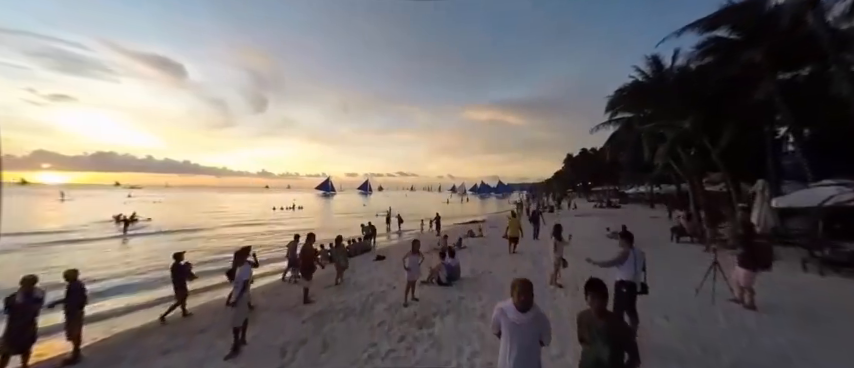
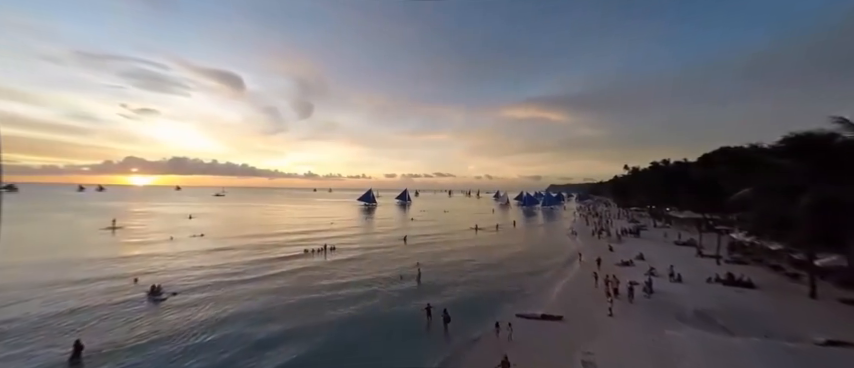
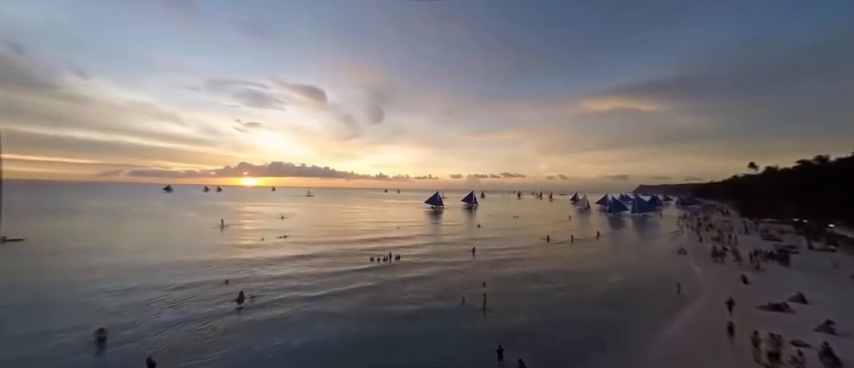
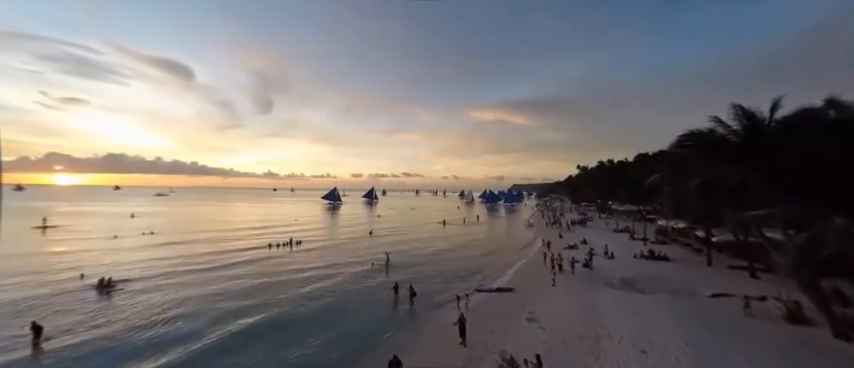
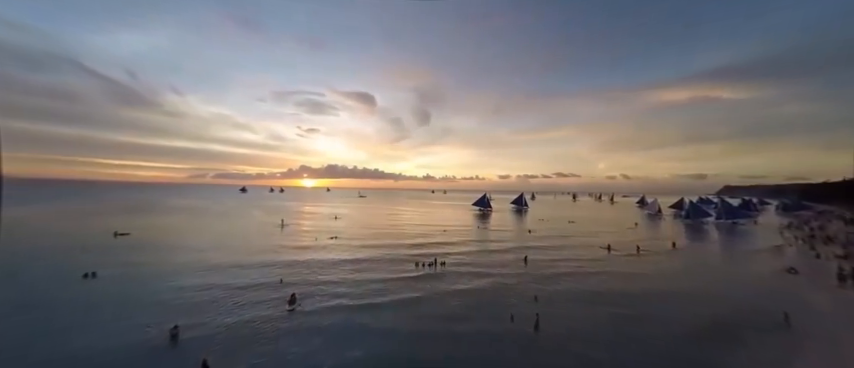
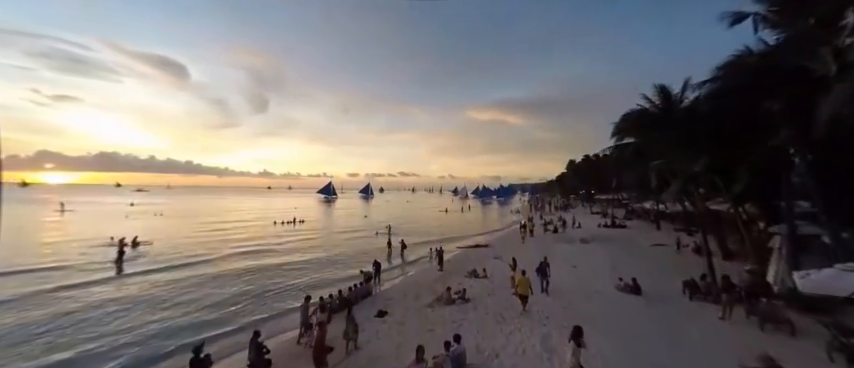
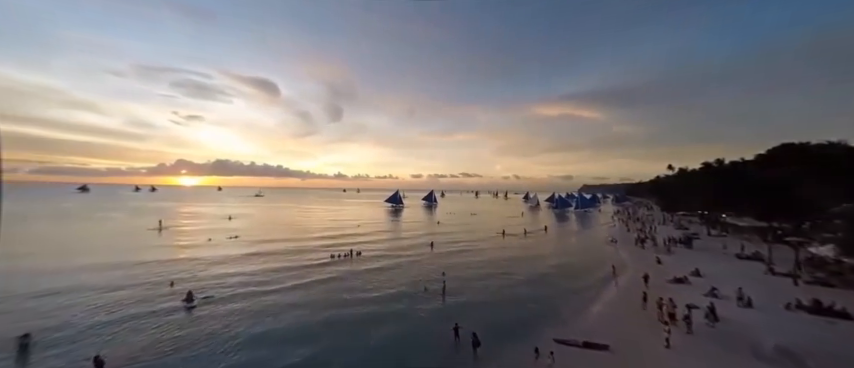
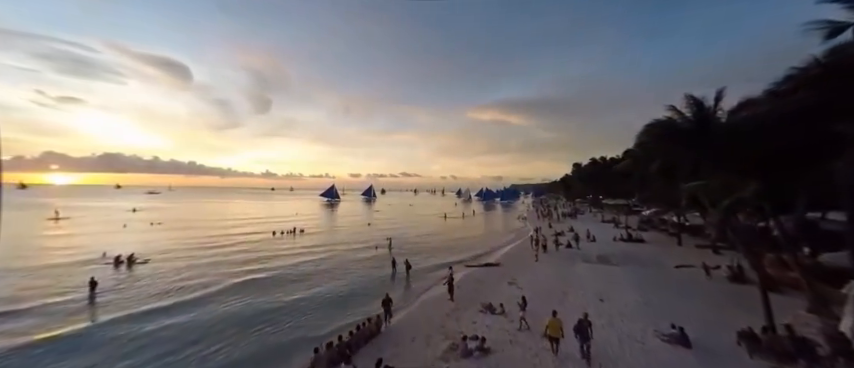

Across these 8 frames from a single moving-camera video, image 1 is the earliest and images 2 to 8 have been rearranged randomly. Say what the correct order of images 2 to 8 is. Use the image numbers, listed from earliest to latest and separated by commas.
6, 8, 4, 2, 7, 3, 5
